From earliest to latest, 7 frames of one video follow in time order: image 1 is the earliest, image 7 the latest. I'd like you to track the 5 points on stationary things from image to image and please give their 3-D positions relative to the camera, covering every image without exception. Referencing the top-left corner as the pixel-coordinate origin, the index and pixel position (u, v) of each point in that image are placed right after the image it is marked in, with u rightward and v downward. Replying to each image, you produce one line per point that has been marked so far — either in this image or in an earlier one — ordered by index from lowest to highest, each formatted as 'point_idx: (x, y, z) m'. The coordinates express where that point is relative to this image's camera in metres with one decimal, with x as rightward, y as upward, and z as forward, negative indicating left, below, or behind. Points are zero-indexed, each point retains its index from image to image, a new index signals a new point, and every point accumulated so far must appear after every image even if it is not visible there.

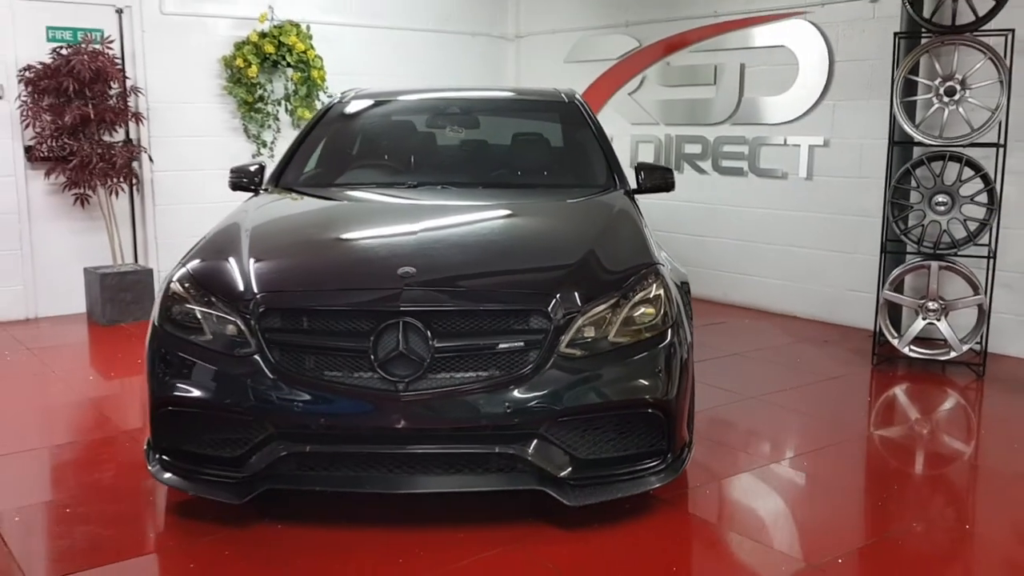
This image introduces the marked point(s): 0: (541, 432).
0: (+0.1, -0.4, +2.4) m
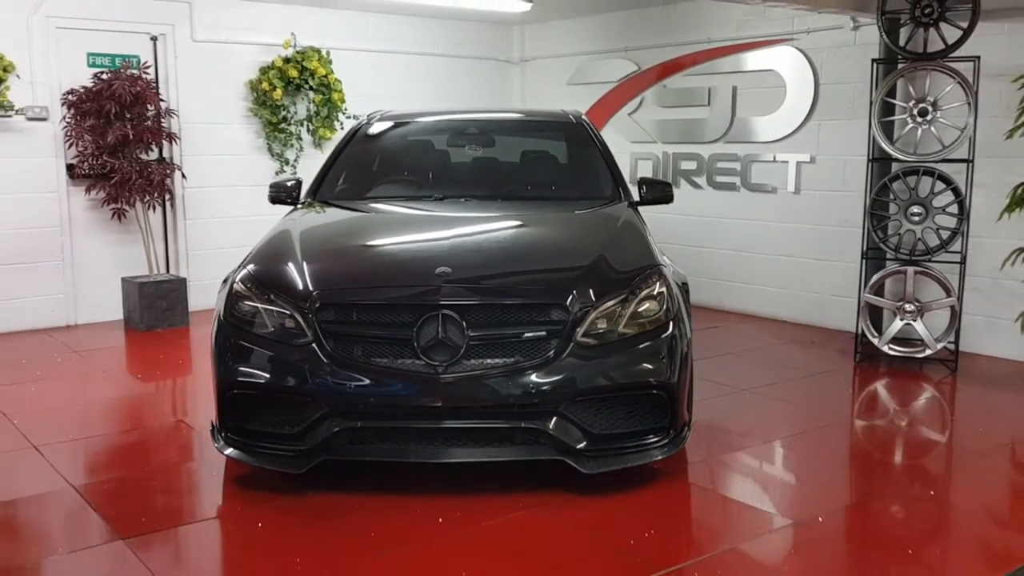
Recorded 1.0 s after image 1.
0: (+0.2, -0.4, +2.8) m
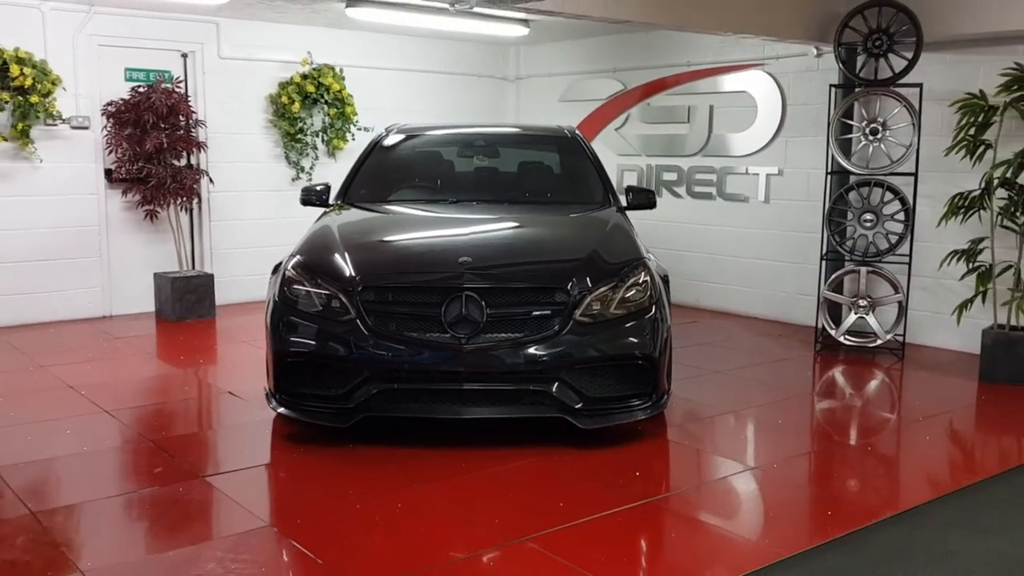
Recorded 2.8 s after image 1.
0: (+0.2, -0.3, +3.4) m
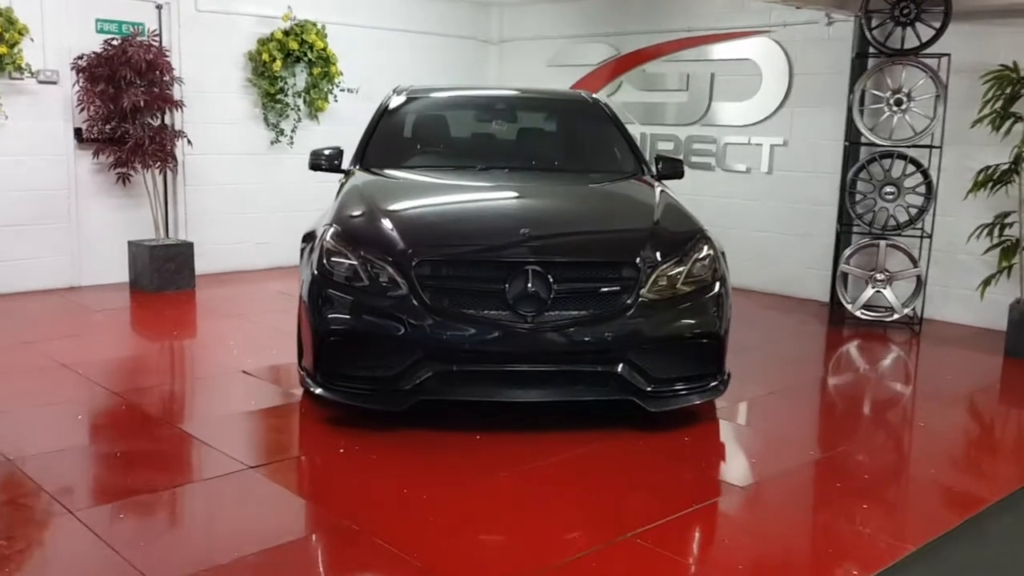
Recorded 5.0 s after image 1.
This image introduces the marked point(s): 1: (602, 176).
0: (+0.4, -0.2, +3.2) m
1: (+0.5, +0.6, +4.5) m
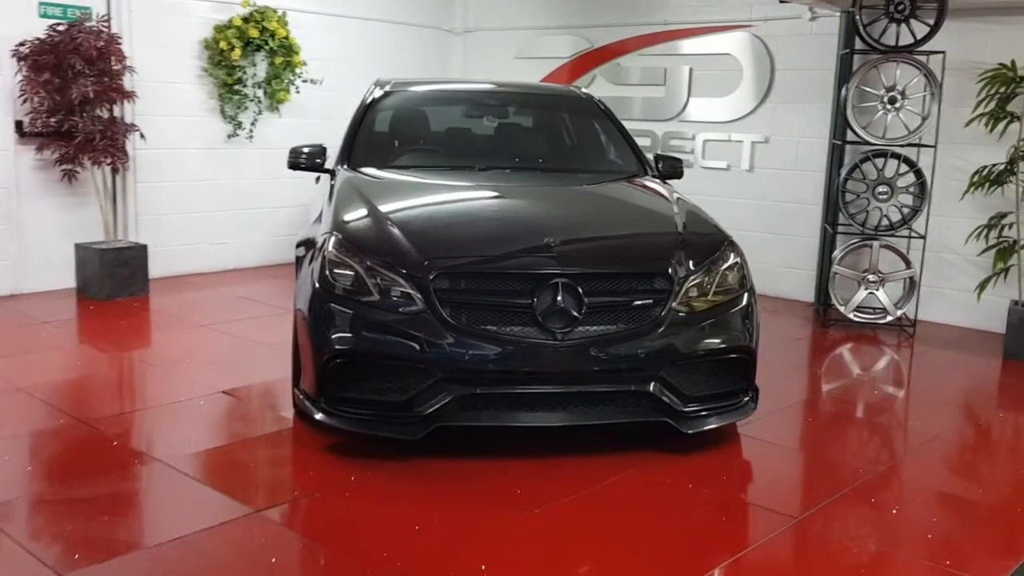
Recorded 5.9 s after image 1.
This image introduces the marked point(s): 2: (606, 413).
0: (+0.5, -0.3, +3.0) m
1: (+0.4, +0.5, +4.3) m
2: (+0.3, -0.4, +3.0) m
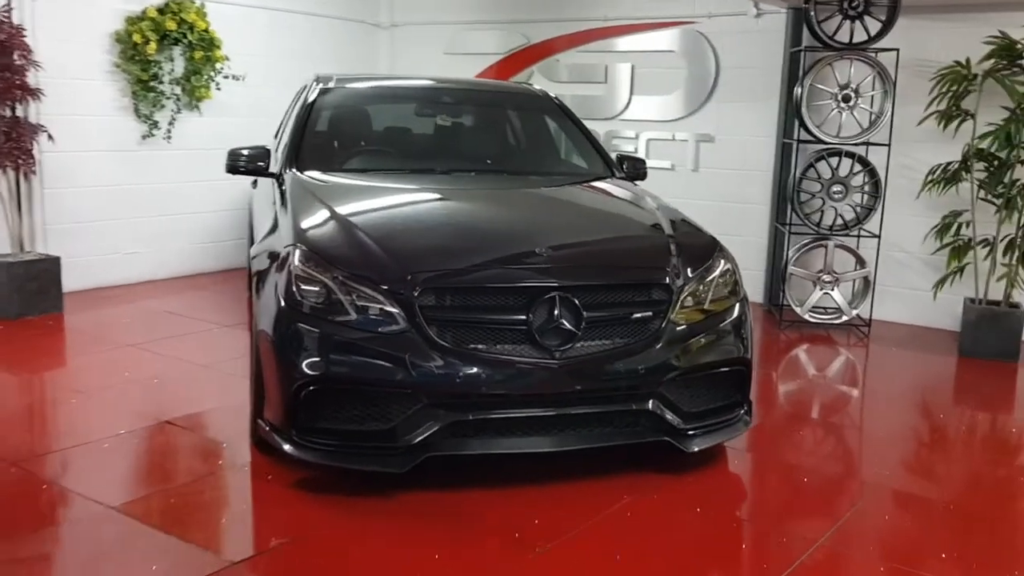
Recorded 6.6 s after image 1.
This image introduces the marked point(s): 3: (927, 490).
0: (+0.5, -0.3, +2.8) m
1: (+0.2, +0.5, +4.1) m
2: (+0.3, -0.4, +2.8) m
3: (+1.5, -0.7, +3.2) m
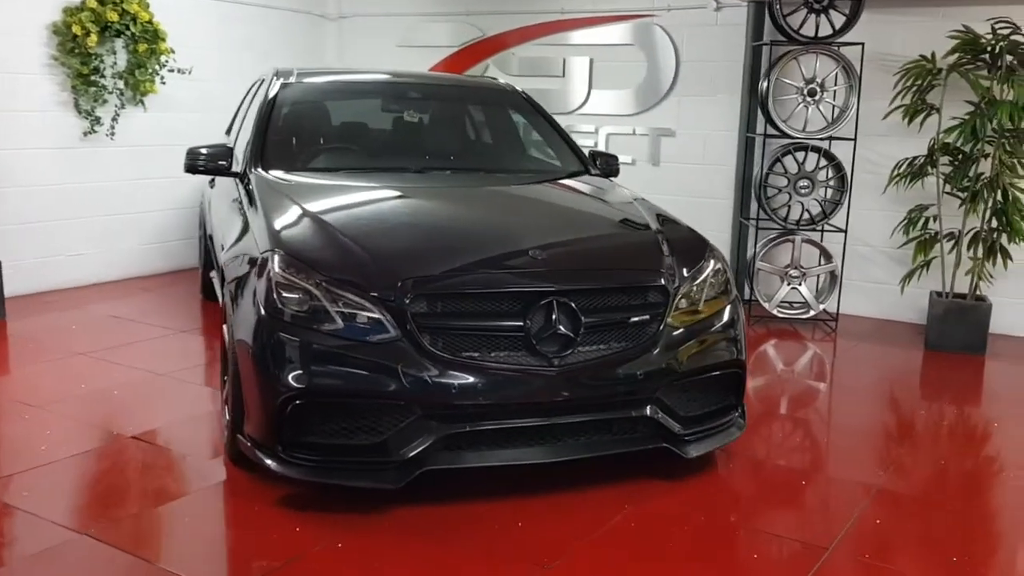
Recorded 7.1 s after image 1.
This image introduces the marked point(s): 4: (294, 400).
0: (+0.4, -0.3, +2.7) m
1: (+0.1, +0.5, +4.0) m
2: (+0.2, -0.5, +2.7) m
3: (+1.4, -0.7, +3.2) m
4: (-0.6, -0.3, +2.5) m
